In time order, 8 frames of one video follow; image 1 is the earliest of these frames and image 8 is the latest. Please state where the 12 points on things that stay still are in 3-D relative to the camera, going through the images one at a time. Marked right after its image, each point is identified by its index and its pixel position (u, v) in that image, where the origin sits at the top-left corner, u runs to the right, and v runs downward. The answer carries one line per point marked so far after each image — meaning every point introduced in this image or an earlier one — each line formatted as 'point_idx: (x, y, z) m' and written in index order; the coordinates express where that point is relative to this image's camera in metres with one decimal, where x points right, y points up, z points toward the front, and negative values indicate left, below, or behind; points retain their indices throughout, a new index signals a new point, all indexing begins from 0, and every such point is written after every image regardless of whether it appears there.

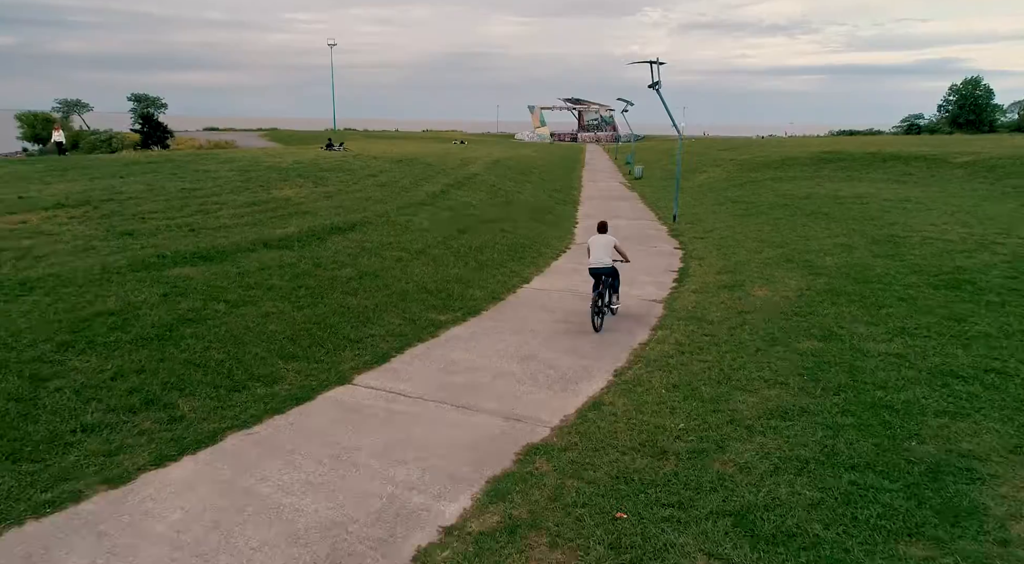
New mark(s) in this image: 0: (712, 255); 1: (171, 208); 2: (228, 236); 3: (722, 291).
0: (+4.3, +0.6, +14.5) m
1: (-6.8, +1.5, +13.3) m
2: (-4.7, +0.7, +11.1) m
3: (+3.5, -0.2, +11.2) m
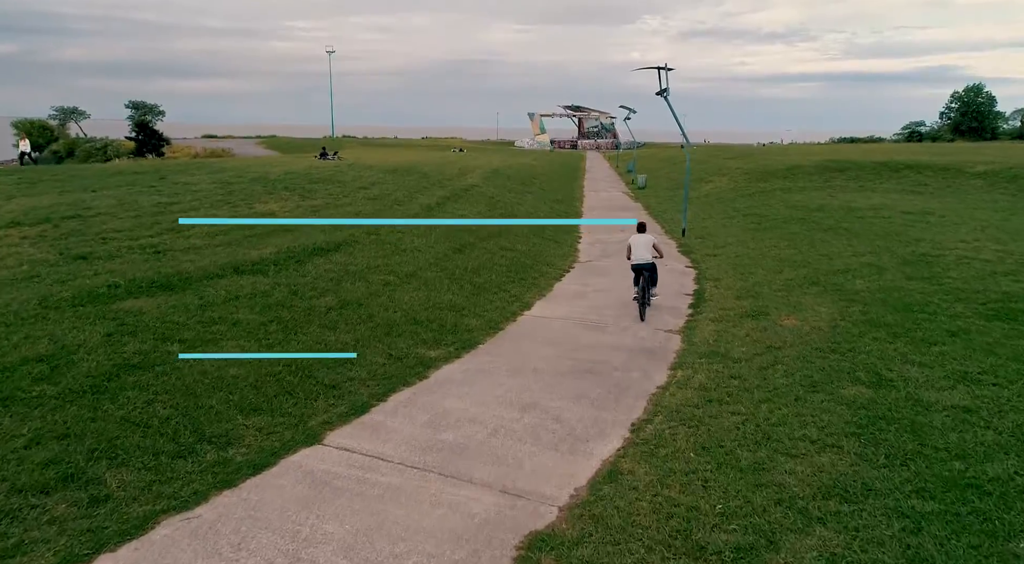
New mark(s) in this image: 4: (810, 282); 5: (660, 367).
0: (+4.3, +0.1, +13.4) m
1: (-6.8, +1.0, +12.2) m
2: (-4.7, +0.3, +10.0) m
3: (+3.5, -0.6, +10.1) m
4: (+5.3, 0.0, +12.0) m
5: (+1.9, -1.1, +8.4) m
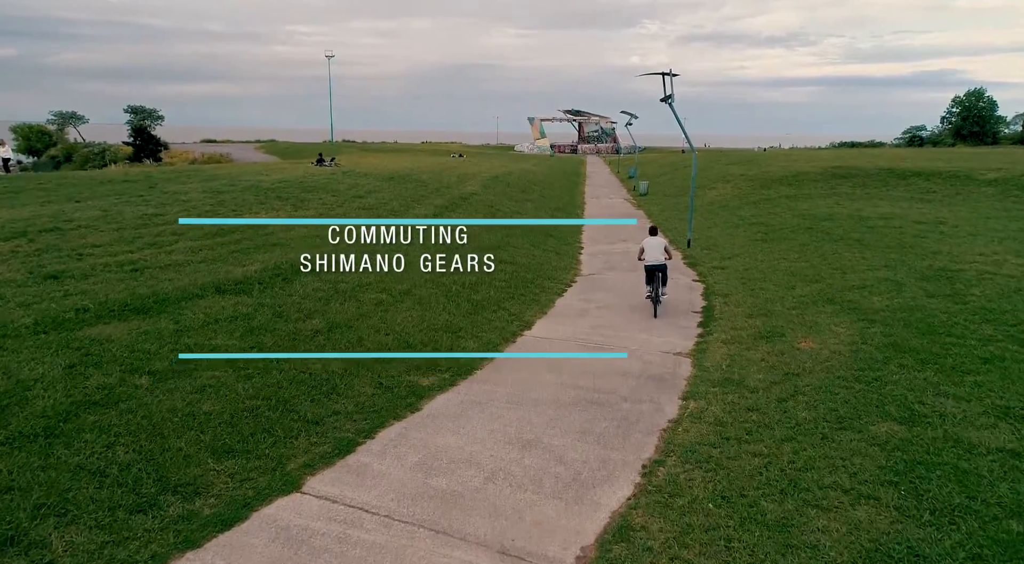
0: (+4.3, -0.2, +12.8) m
1: (-6.8, +0.7, +11.6) m
2: (-4.7, +0.1, +9.4) m
3: (+3.5, -0.9, +9.5) m
4: (+5.3, -0.3, +11.4) m
5: (+1.9, -1.3, +7.8) m
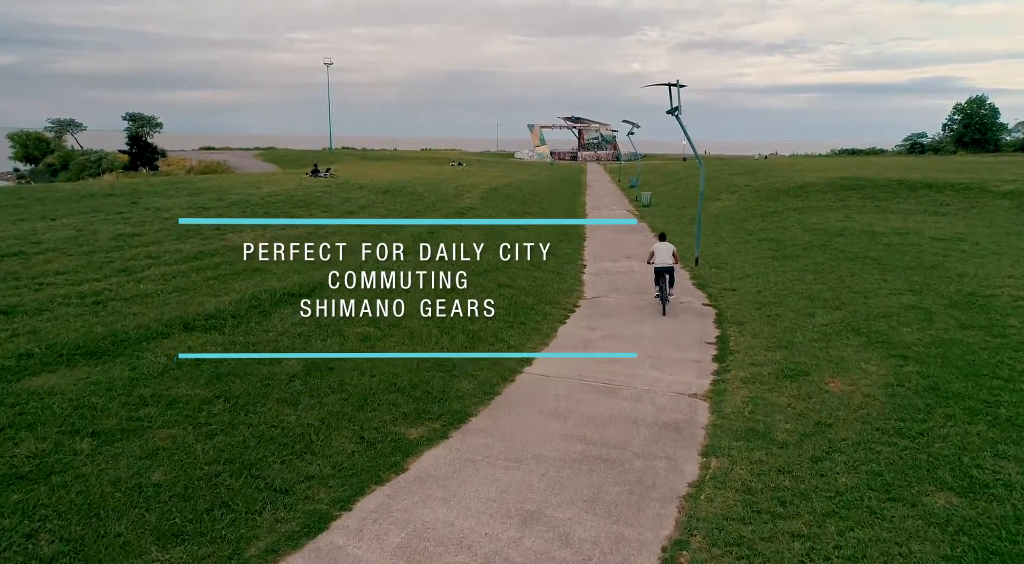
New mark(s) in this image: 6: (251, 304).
0: (+4.3, -0.7, +12.0) m
1: (-6.8, +0.3, +10.8) m
2: (-4.7, -0.4, +8.5) m
3: (+3.5, -1.3, +8.6) m
4: (+5.3, -0.8, +10.5) m
5: (+1.8, -1.7, +6.9) m
6: (-3.6, -0.3, +9.3) m
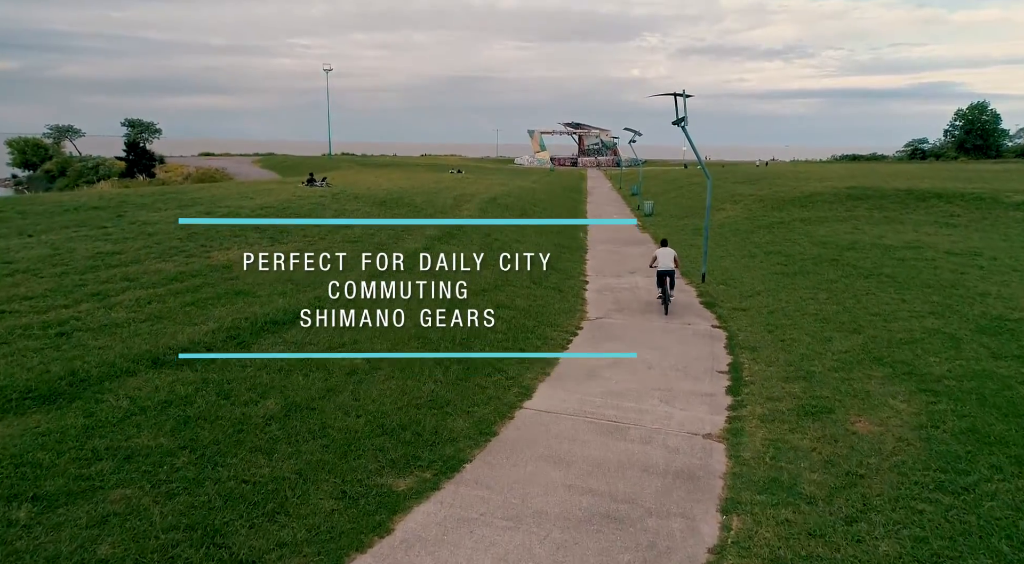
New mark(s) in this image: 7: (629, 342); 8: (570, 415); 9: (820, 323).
0: (+4.3, -1.0, +11.3) m
1: (-6.8, -0.1, +10.1) m
2: (-4.7, -0.7, +7.8) m
3: (+3.5, -1.7, +7.9) m
4: (+5.3, -1.1, +9.9) m
5: (+1.8, -2.1, +6.2) m
6: (-3.6, -0.7, +8.7) m
7: (+2.0, -1.0, +11.7) m
8: (+0.7, -1.7, +8.4) m
9: (+5.6, -0.7, +12.2) m
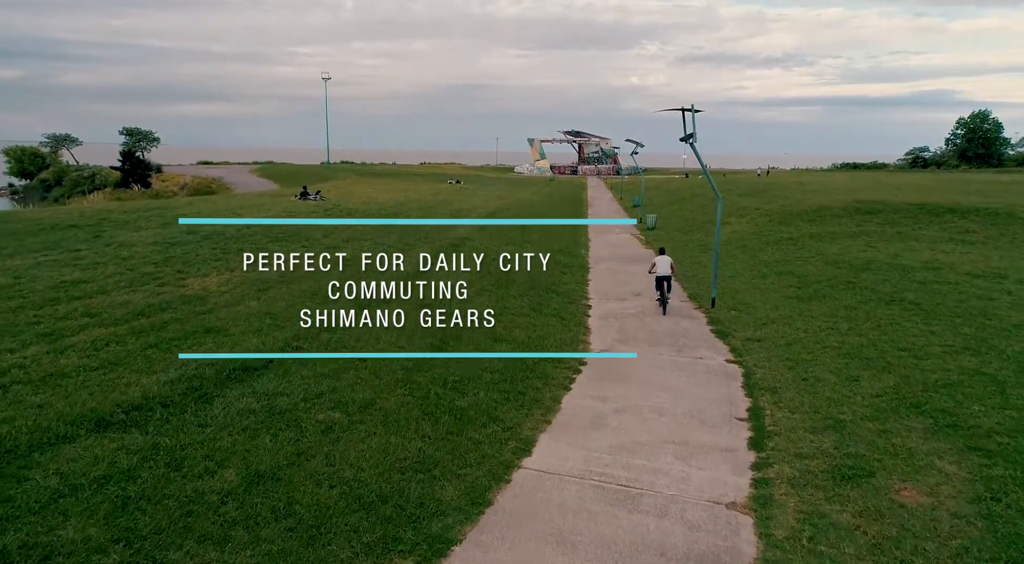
0: (+4.3, -1.6, +10.3) m
1: (-6.8, -0.6, +9.1) m
2: (-4.8, -1.2, +6.9) m
3: (+3.4, -2.1, +7.0) m
4: (+5.3, -1.6, +8.9) m
5: (+1.8, -2.6, +5.2) m
6: (-3.7, -1.2, +7.7) m
7: (+2.0, -1.6, +10.8) m
8: (+0.7, -2.2, +7.4) m
9: (+5.6, -1.3, +11.2) m
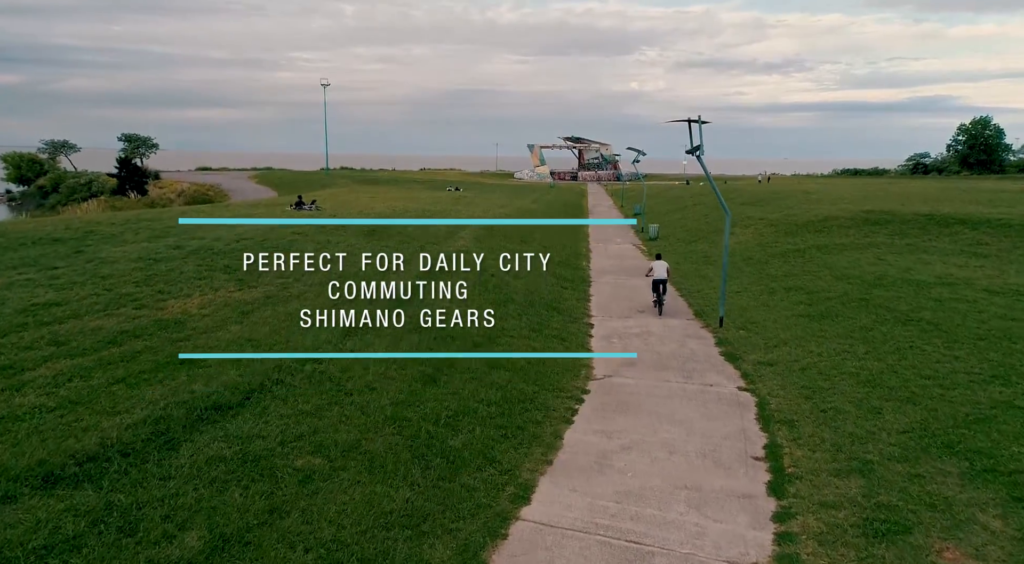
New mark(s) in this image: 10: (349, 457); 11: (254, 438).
0: (+4.2, -1.9, +9.6) m
1: (-6.9, -1.0, +8.4) m
2: (-4.8, -1.6, +6.2) m
3: (+3.4, -2.5, +6.3) m
4: (+5.2, -2.0, +8.2) m
5: (+1.8, -2.9, +4.5) m
6: (-3.7, -1.5, +7.0) m
7: (+2.0, -2.0, +10.1) m
8: (+0.7, -2.5, +6.7) m
9: (+5.5, -1.6, +10.6) m
10: (-1.8, -1.9, +7.3) m
11: (-2.8, -1.7, +7.2) m
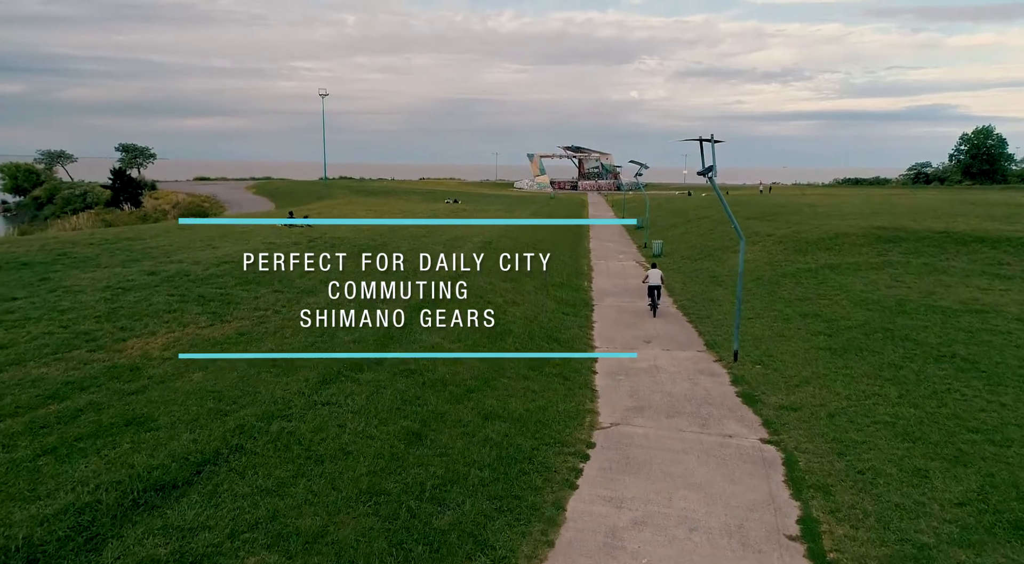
0: (+4.2, -2.5, +8.5) m
1: (-6.9, -1.5, +7.3) m
2: (-4.9, -2.1, +5.0) m
3: (+3.3, -3.0, +5.1) m
4: (+5.2, -2.6, +7.0) m
5: (+1.7, -3.4, +3.4) m
6: (-3.8, -2.1, +5.8) m
7: (+1.9, -2.5, +8.9) m
8: (+0.6, -3.0, +5.5) m
9: (+5.5, -2.2, +9.4) m
10: (-1.8, -2.4, +6.1) m
11: (-2.8, -2.2, +6.0) m
